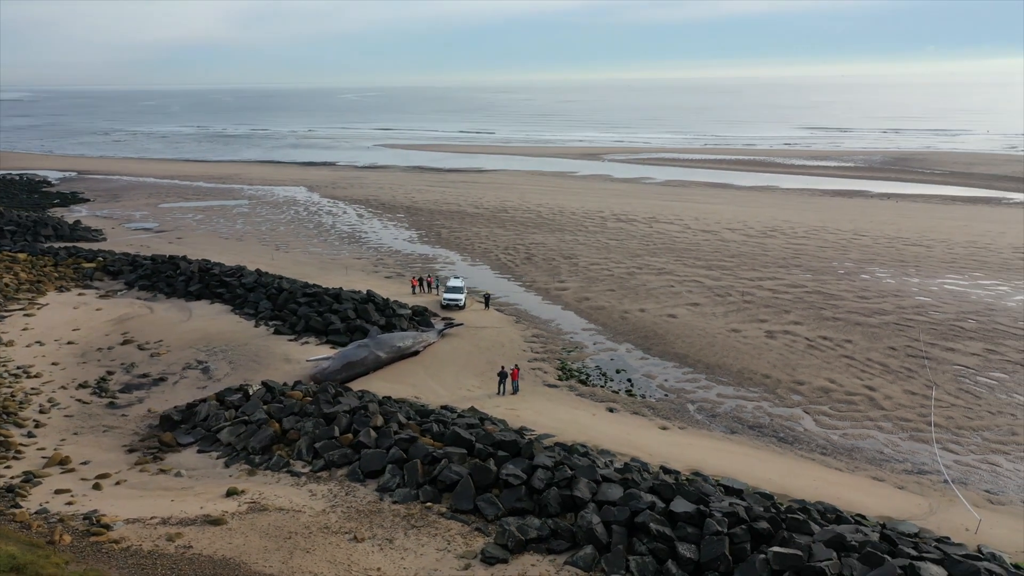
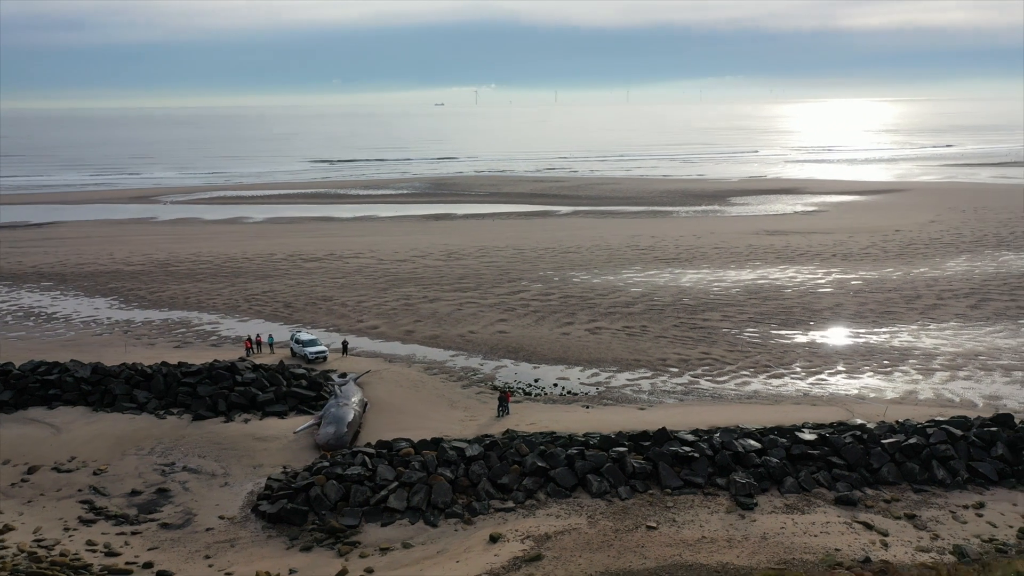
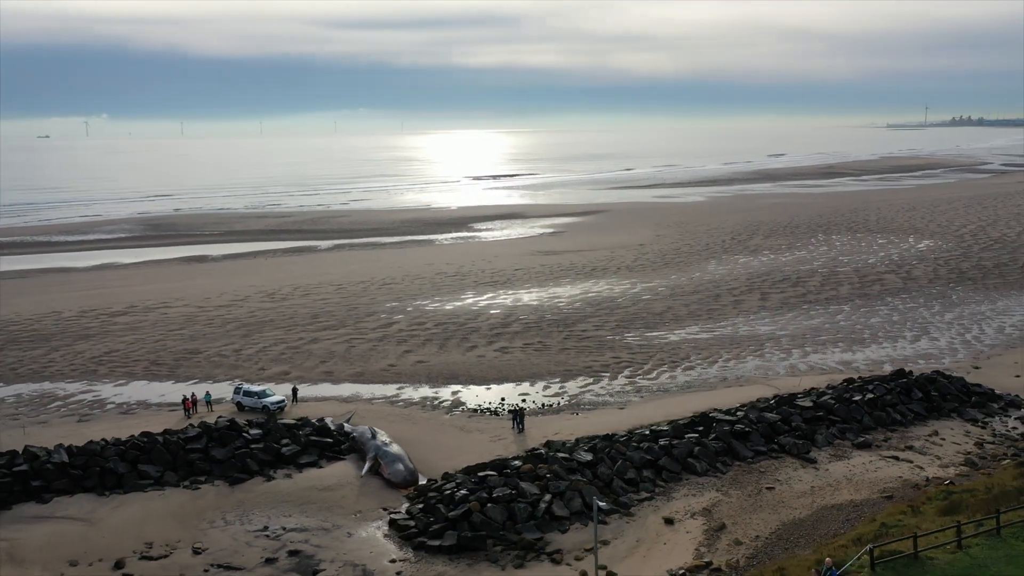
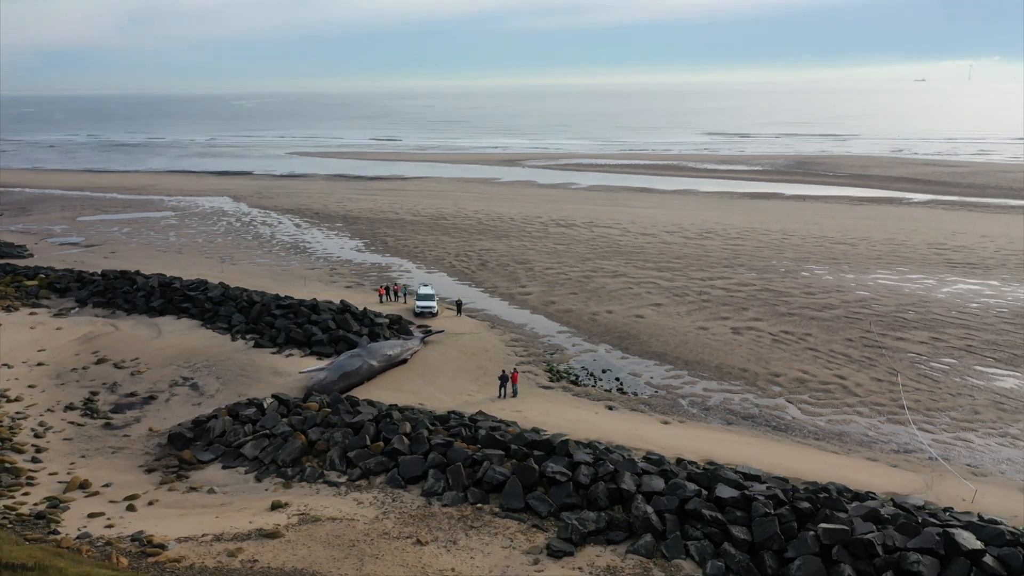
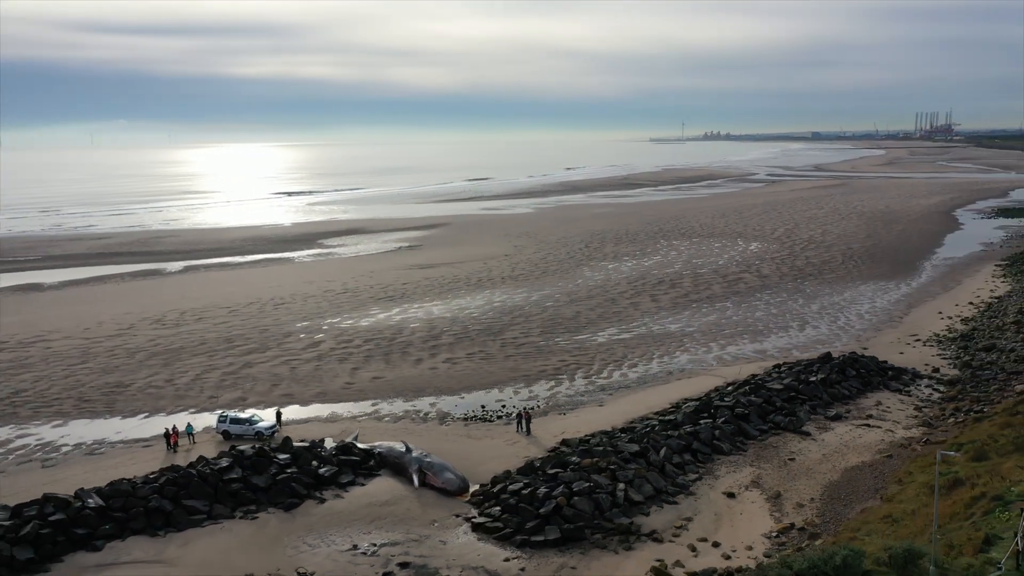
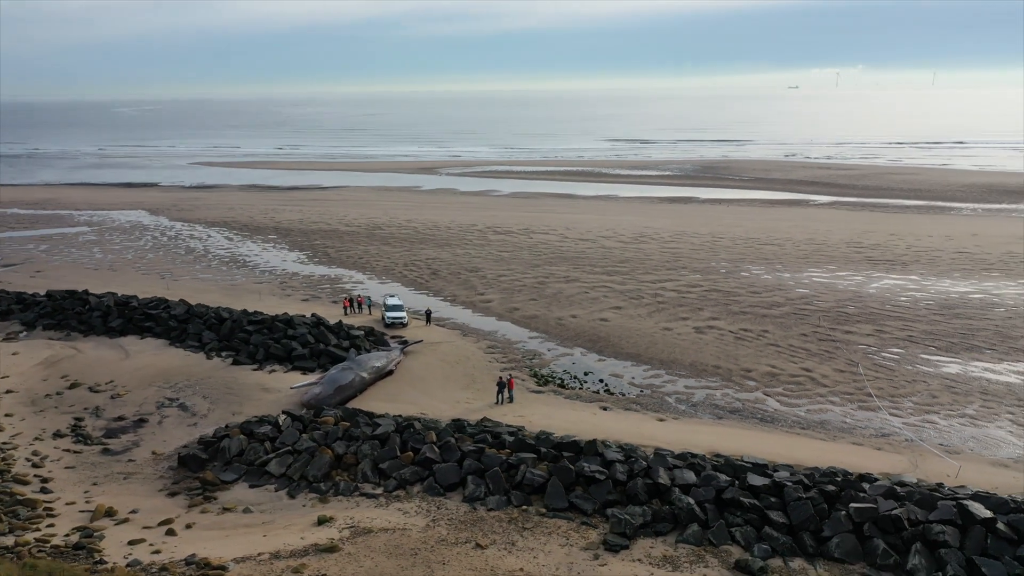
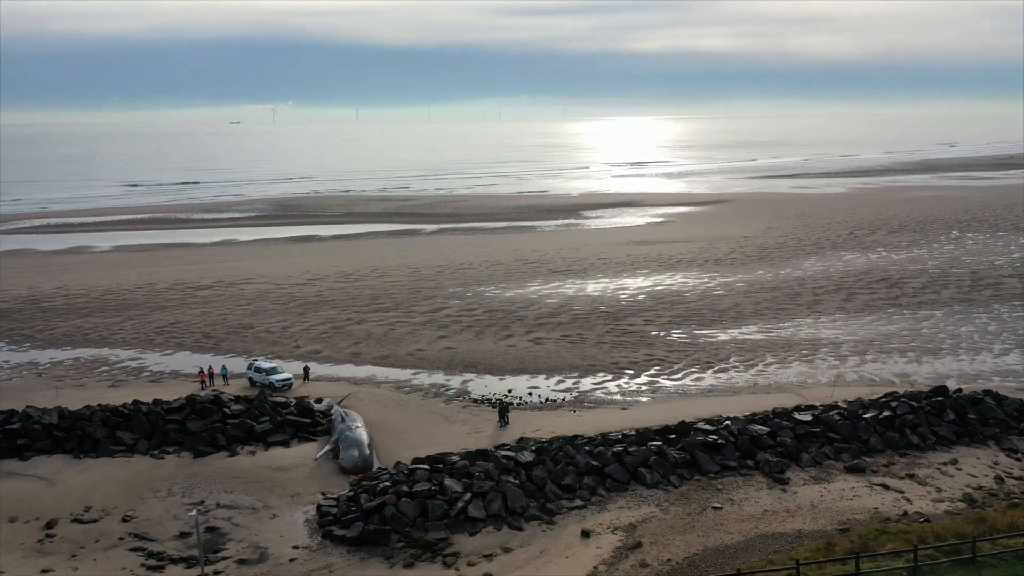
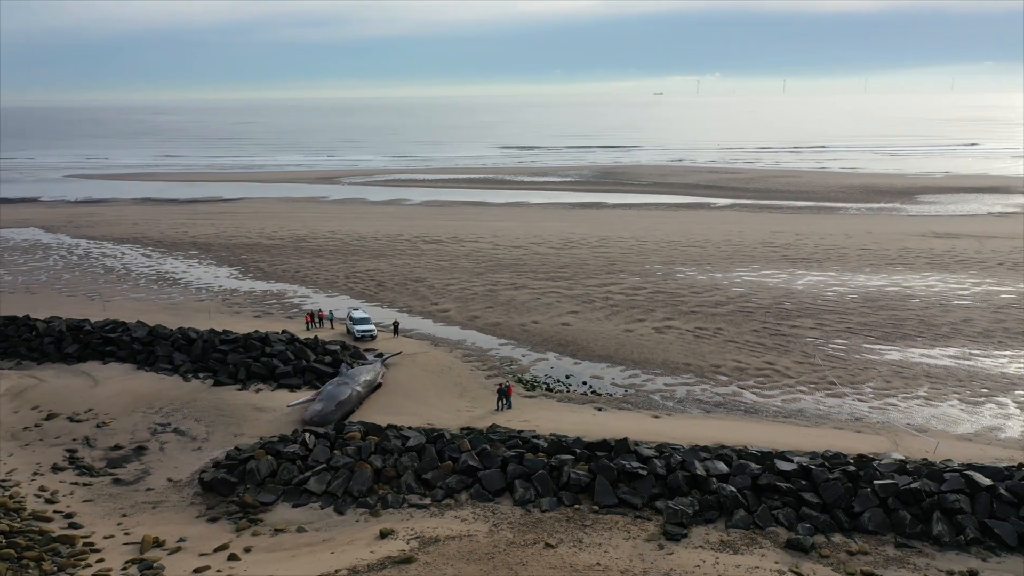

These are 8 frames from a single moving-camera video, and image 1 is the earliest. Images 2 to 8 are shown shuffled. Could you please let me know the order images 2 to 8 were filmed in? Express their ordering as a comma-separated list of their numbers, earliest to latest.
4, 6, 8, 2, 7, 3, 5
